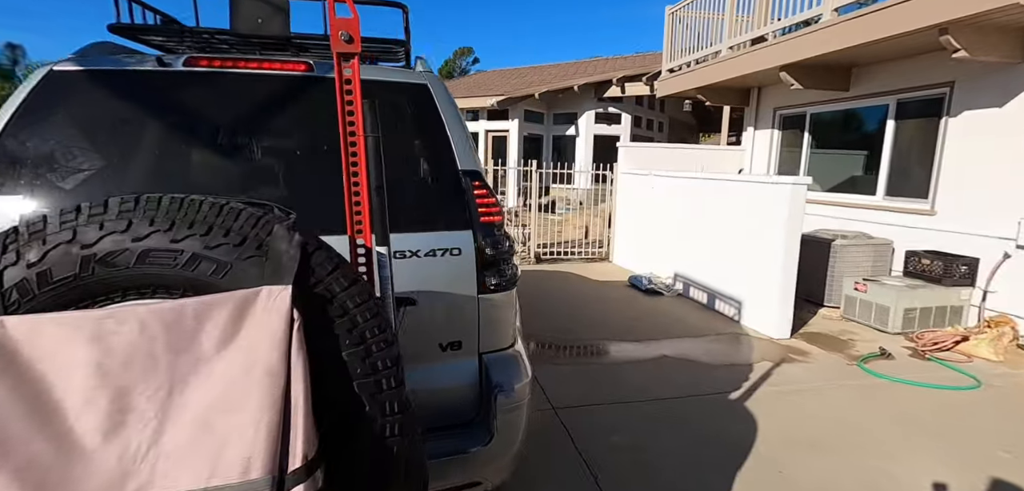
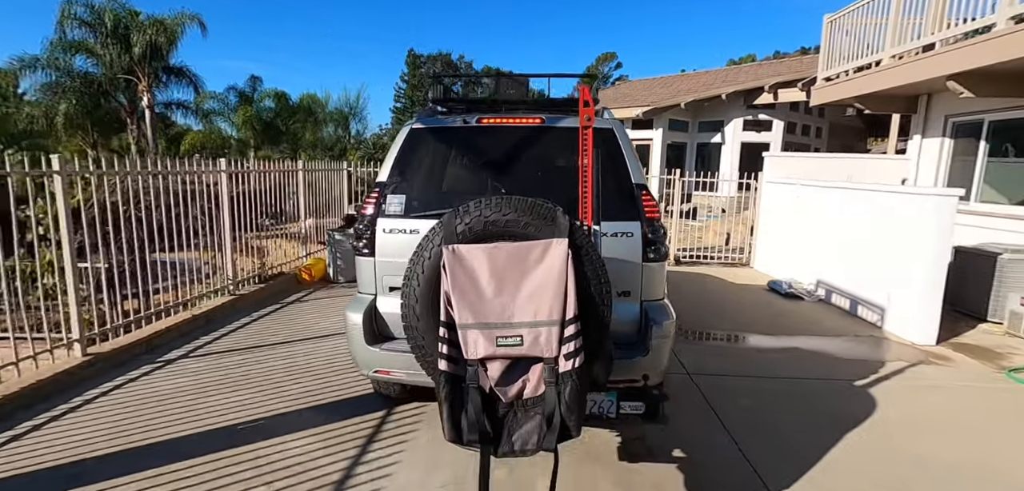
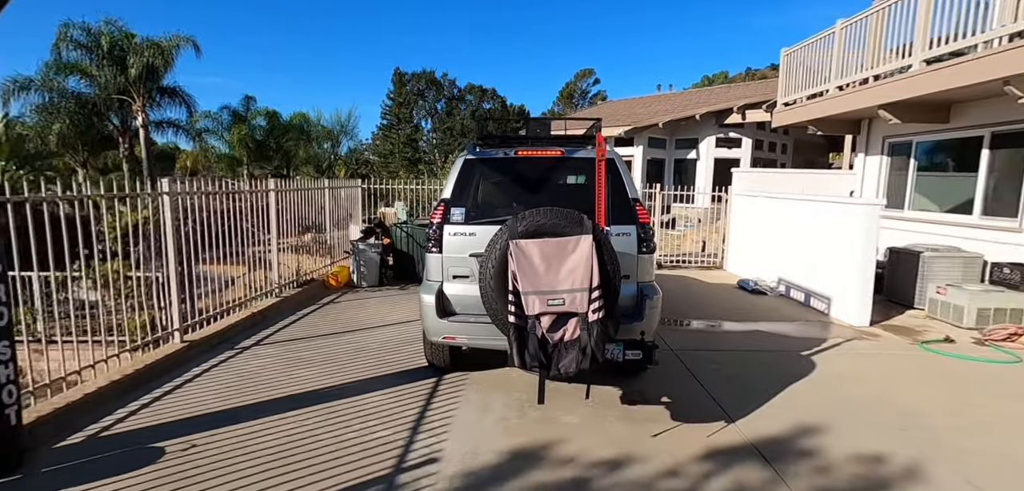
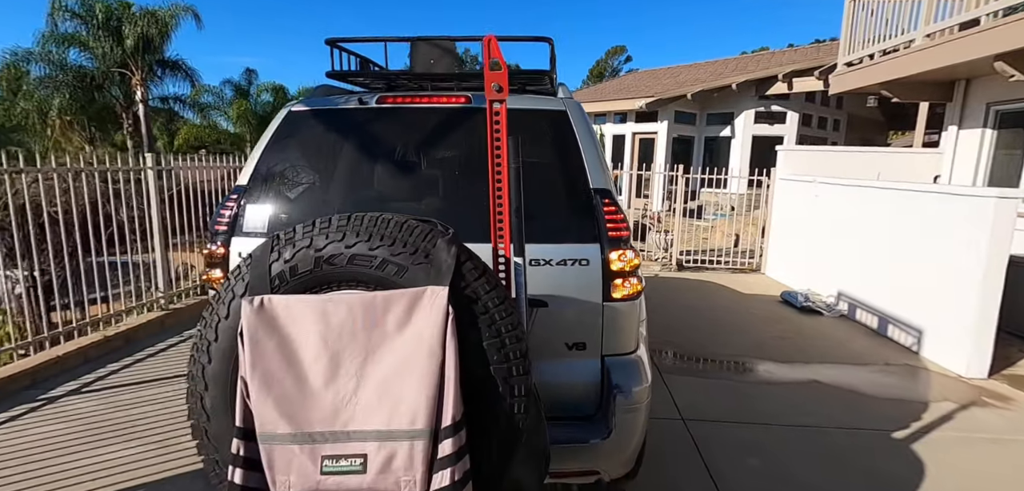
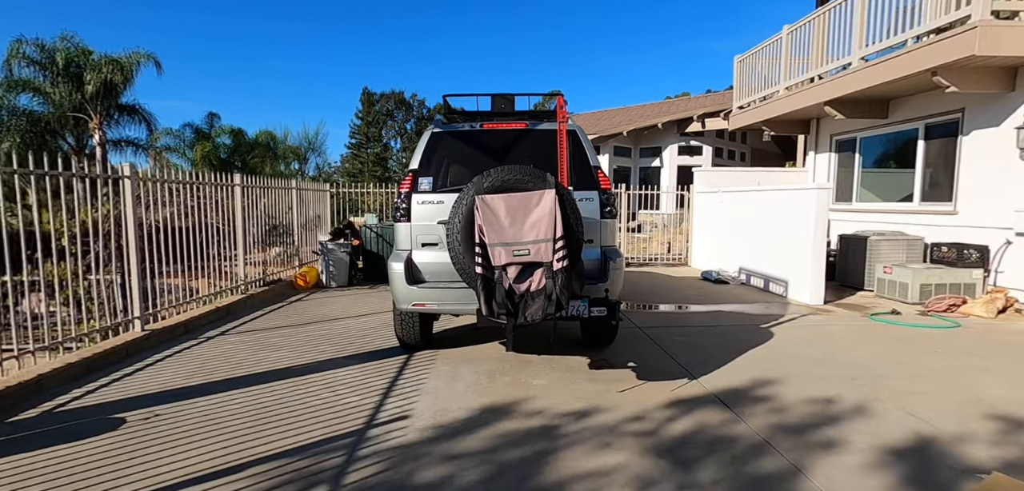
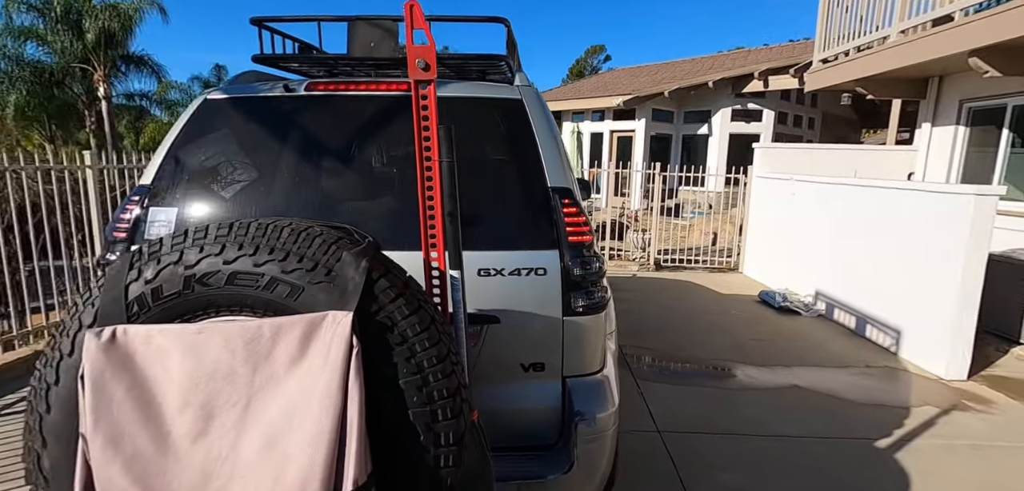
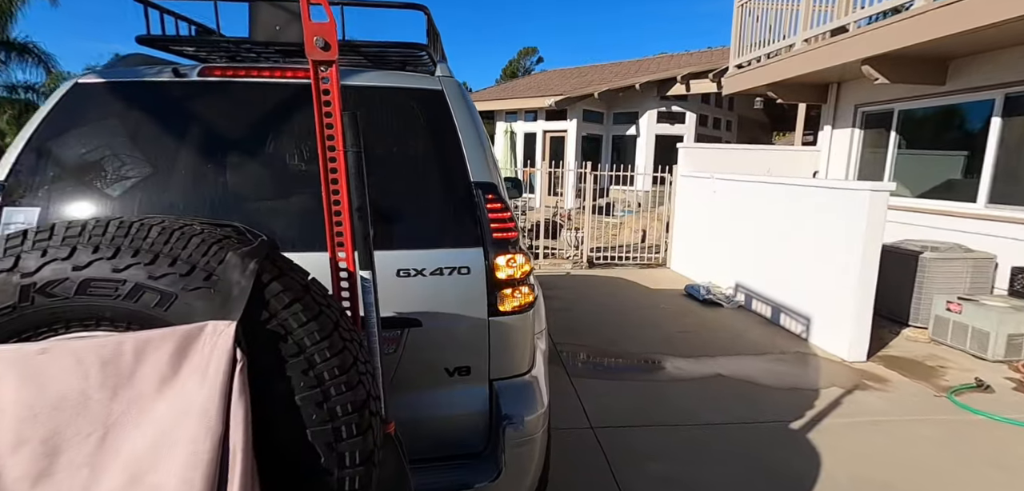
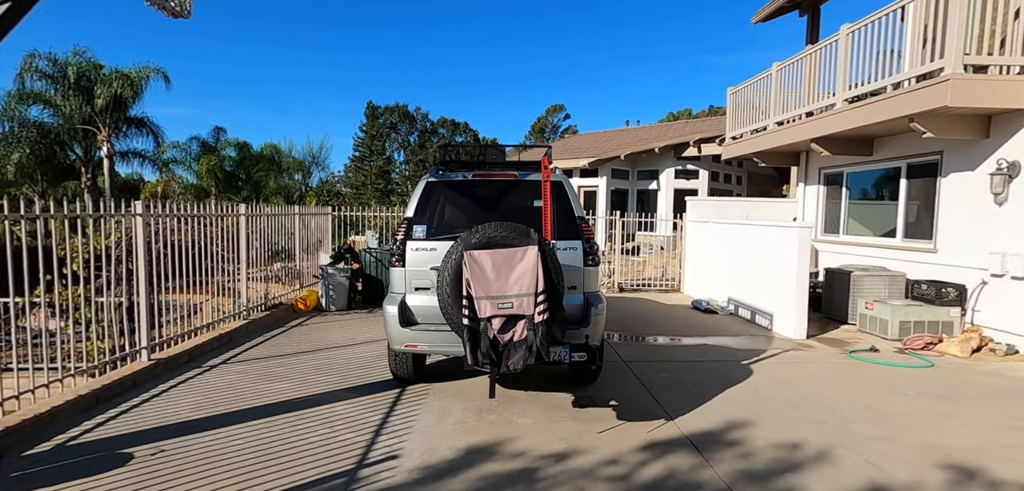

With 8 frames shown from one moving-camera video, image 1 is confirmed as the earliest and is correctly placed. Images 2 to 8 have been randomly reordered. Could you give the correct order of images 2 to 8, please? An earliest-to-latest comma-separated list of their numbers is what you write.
7, 6, 4, 2, 3, 5, 8
